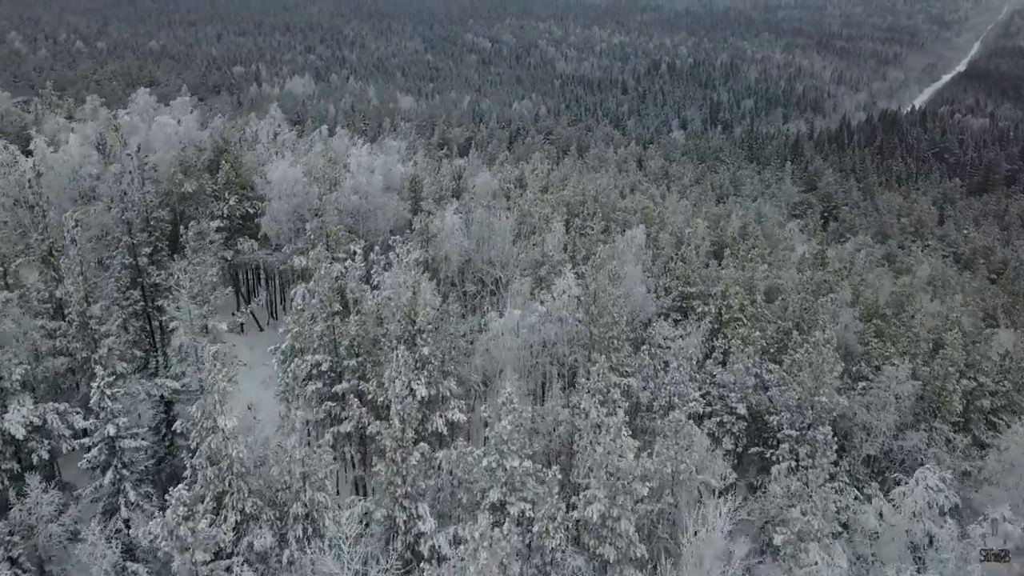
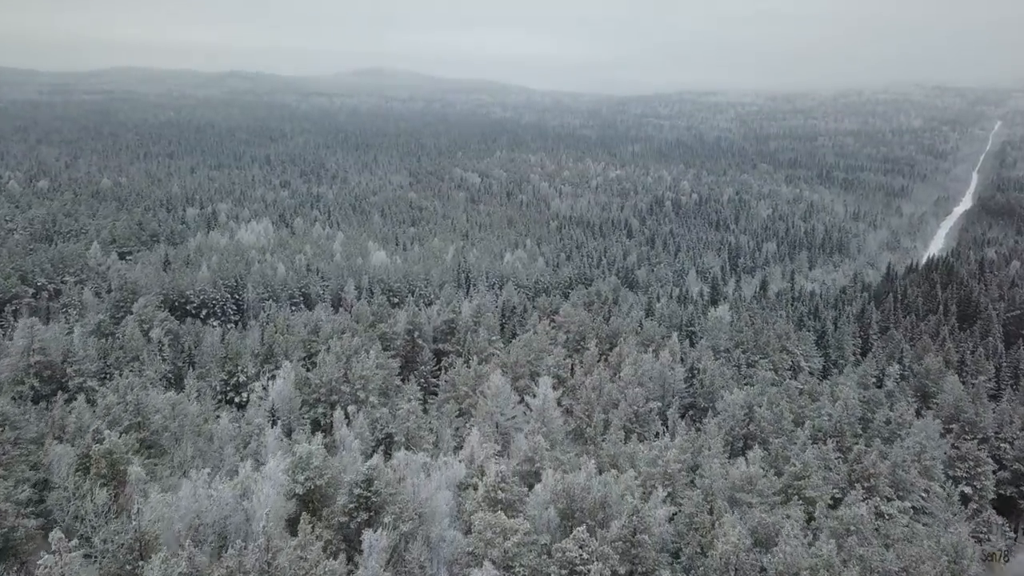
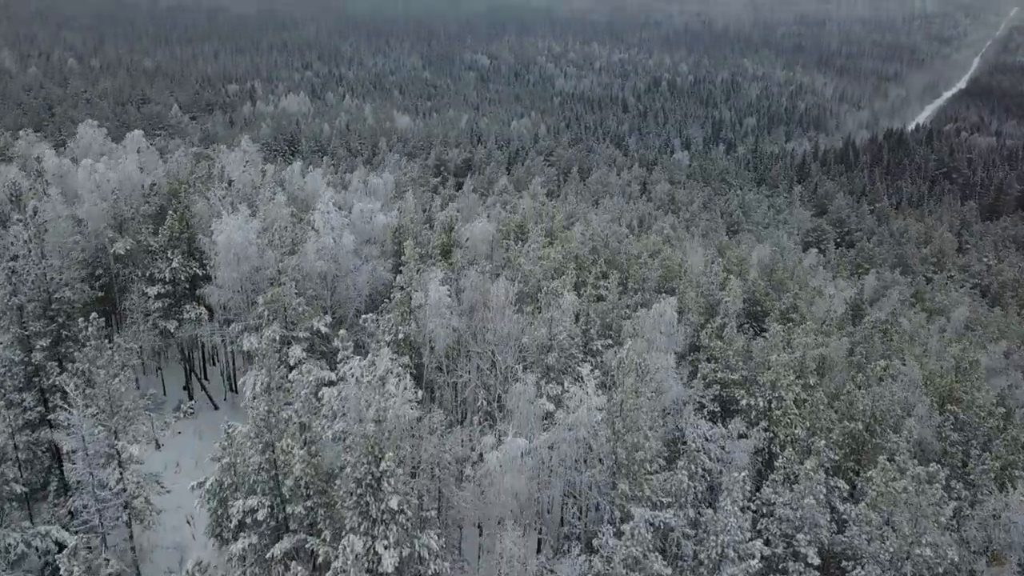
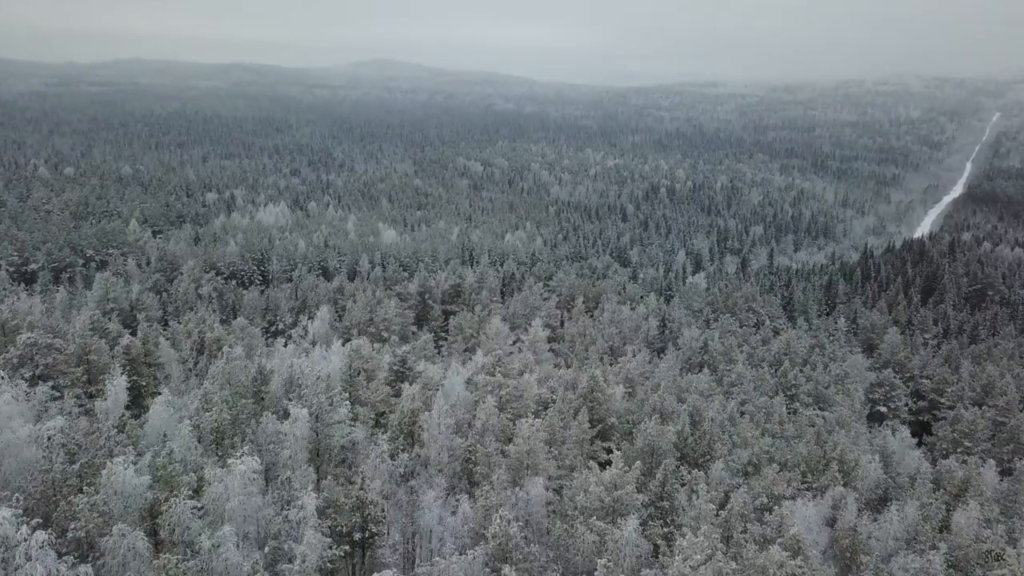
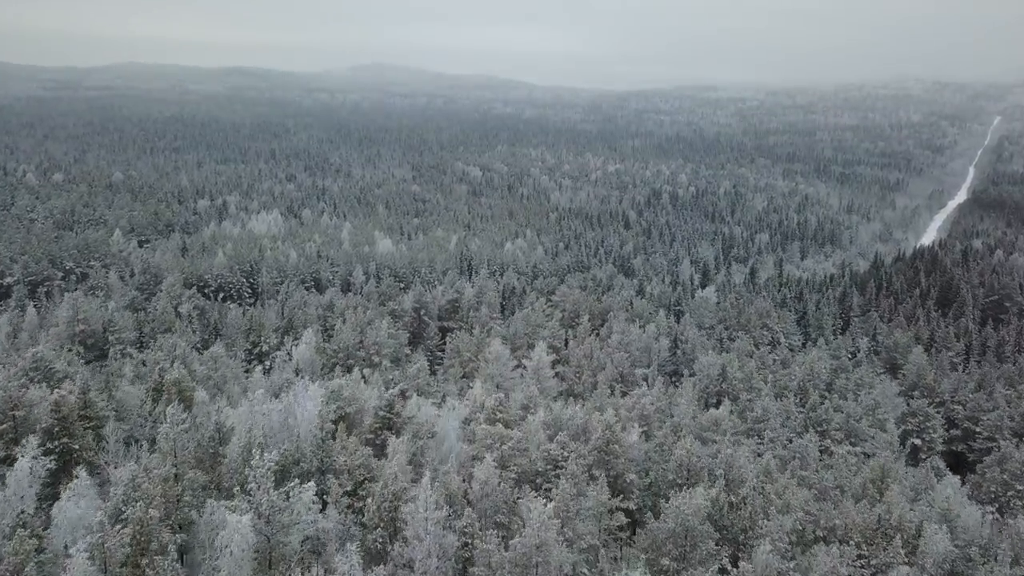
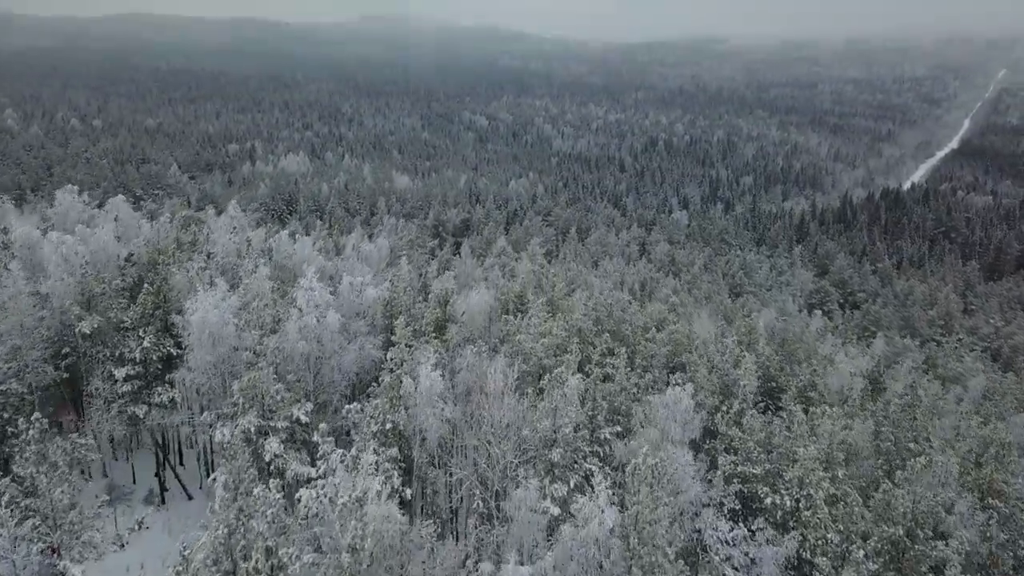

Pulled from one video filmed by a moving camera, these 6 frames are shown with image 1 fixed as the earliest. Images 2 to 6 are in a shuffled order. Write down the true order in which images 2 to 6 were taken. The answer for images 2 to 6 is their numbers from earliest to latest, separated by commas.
3, 6, 4, 5, 2
